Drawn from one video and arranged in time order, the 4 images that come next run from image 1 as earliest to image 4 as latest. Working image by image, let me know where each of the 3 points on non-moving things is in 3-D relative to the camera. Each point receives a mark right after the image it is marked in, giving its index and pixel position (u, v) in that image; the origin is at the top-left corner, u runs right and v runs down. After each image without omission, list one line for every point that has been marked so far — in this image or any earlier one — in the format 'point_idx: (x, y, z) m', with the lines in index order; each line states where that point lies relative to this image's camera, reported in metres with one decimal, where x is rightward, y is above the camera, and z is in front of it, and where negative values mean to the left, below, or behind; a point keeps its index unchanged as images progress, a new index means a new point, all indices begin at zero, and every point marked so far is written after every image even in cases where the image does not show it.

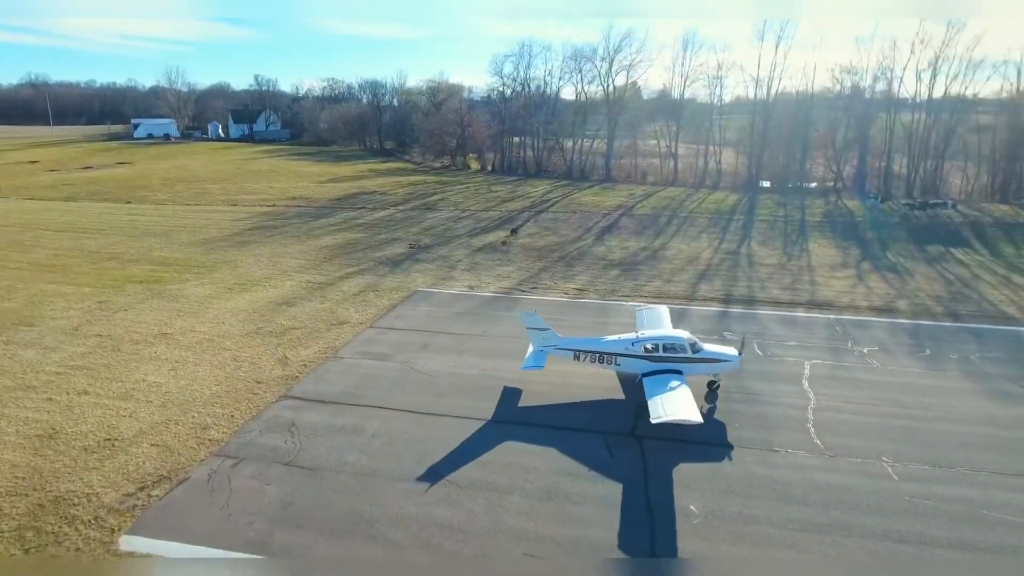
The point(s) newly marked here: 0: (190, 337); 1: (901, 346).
0: (-8.8, -1.4, +16.5) m
1: (+12.0, -1.8, +18.7) m
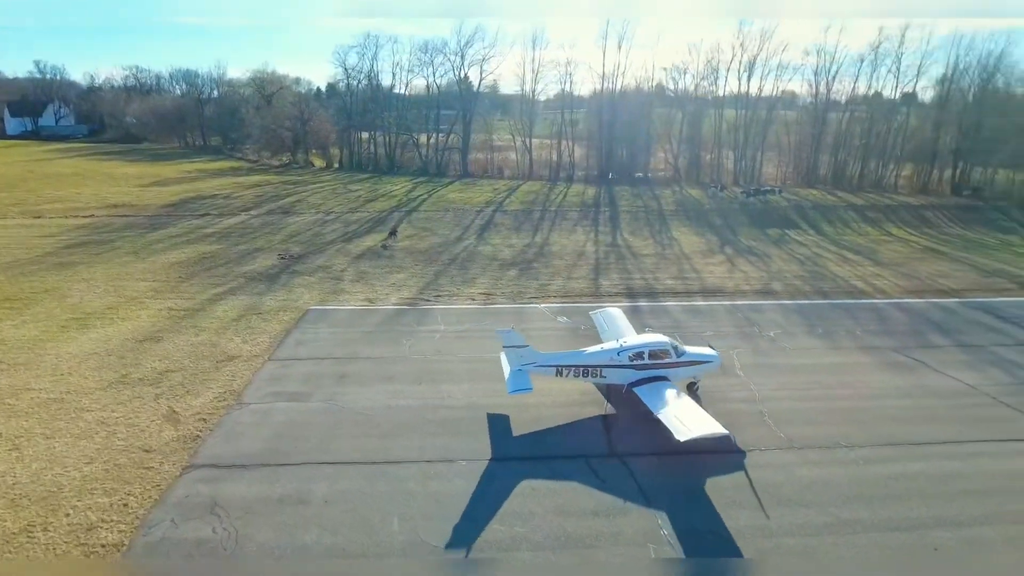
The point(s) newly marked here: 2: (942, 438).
0: (-10.2, -2.4, +12.7) m
1: (+9.4, -1.3, +20.0) m
2: (+9.1, -3.2, +12.8) m
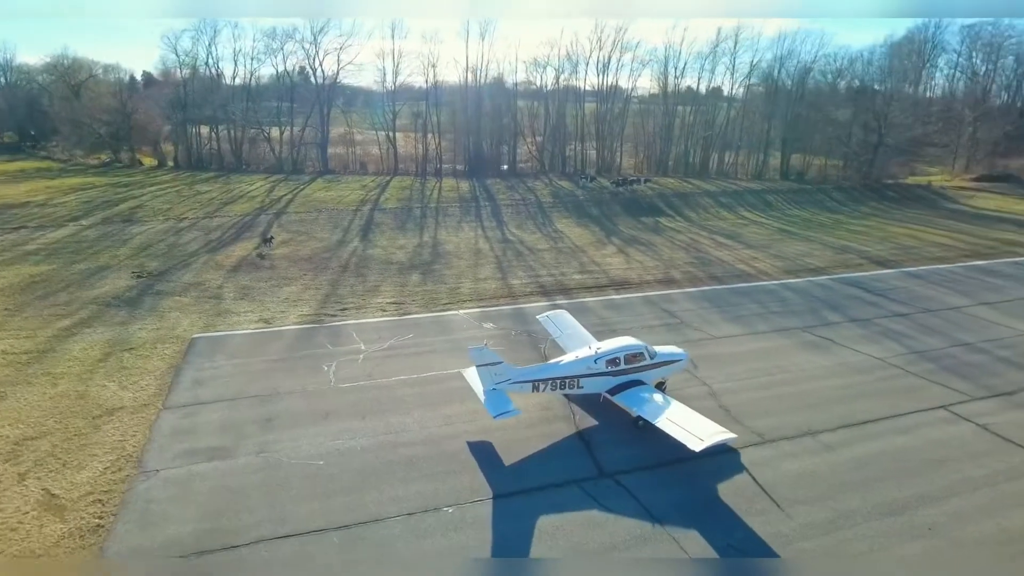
0: (-10.5, -3.3, +9.0) m
1: (+6.8, -0.9, +20.7) m
2: (+8.3, -2.8, +13.6) m
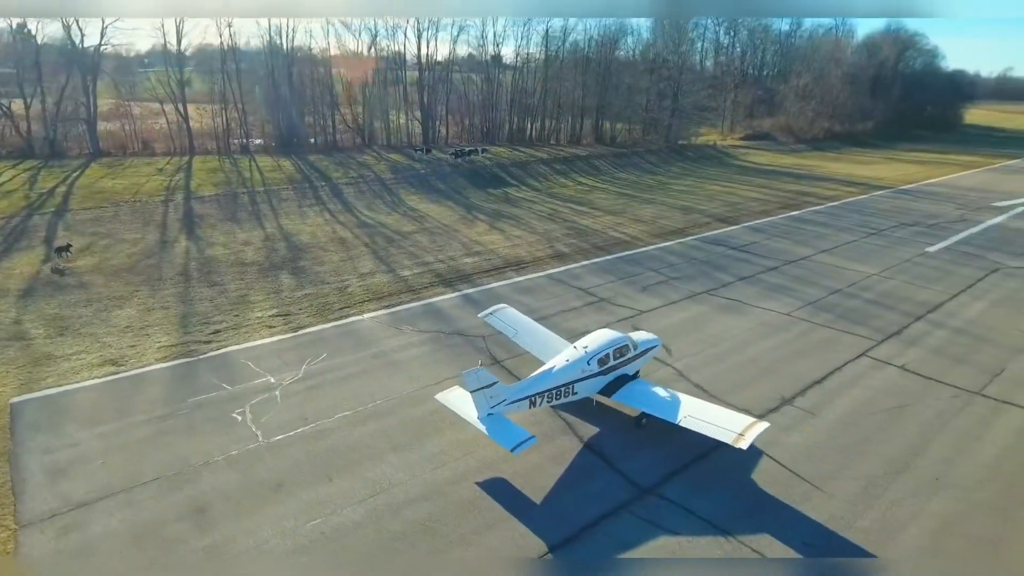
0: (-8.9, -4.5, +4.2) m
1: (+3.6, +0.1, +20.4) m
2: (+7.4, -1.9, +14.2) m
